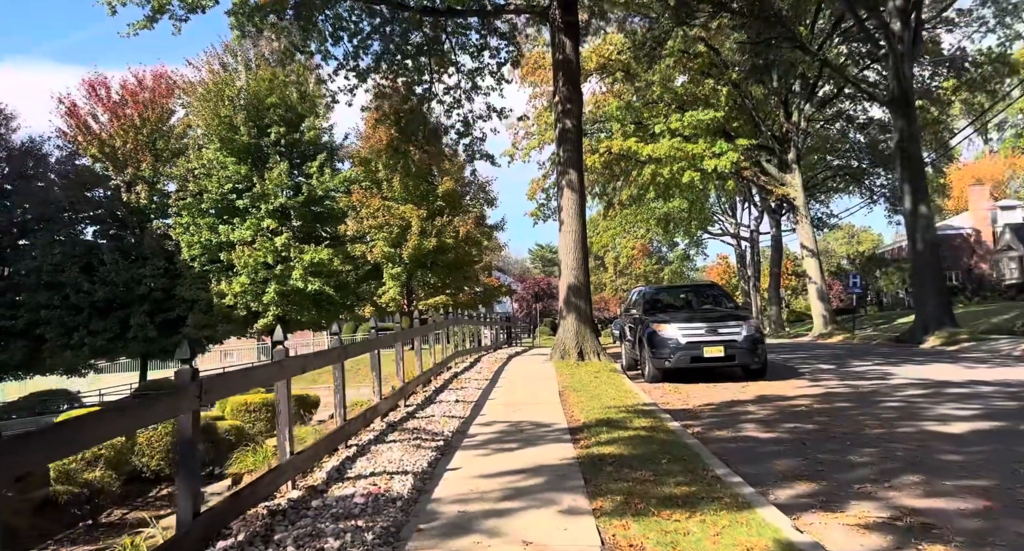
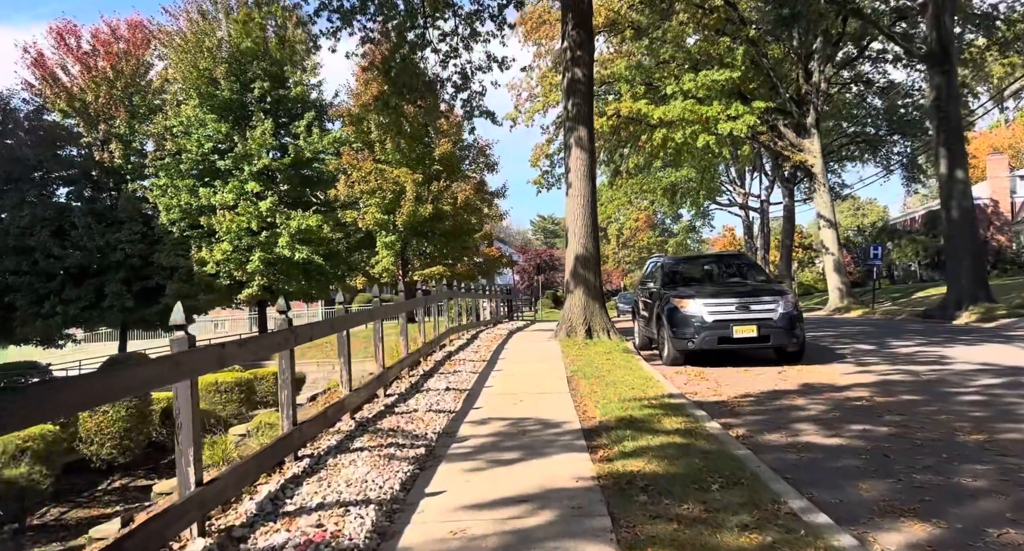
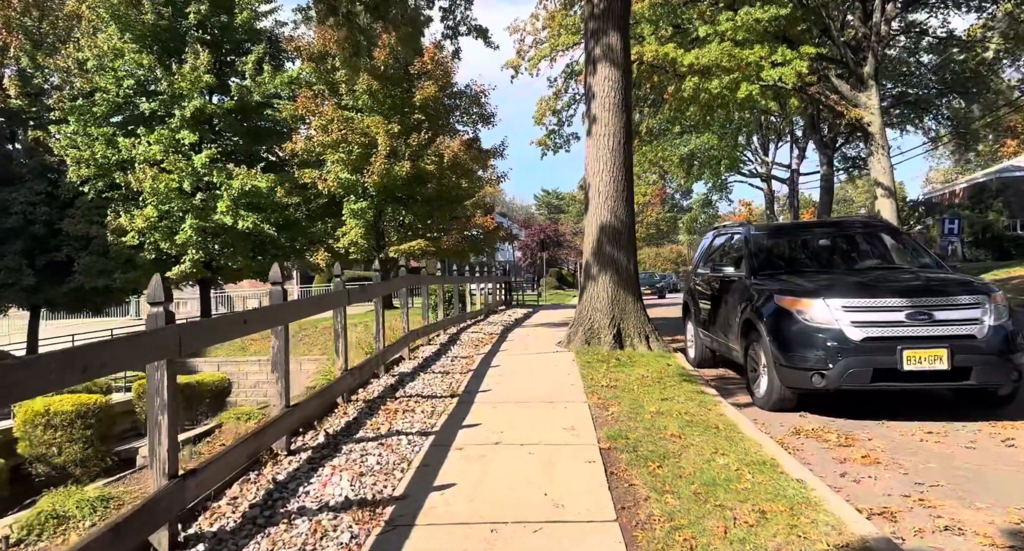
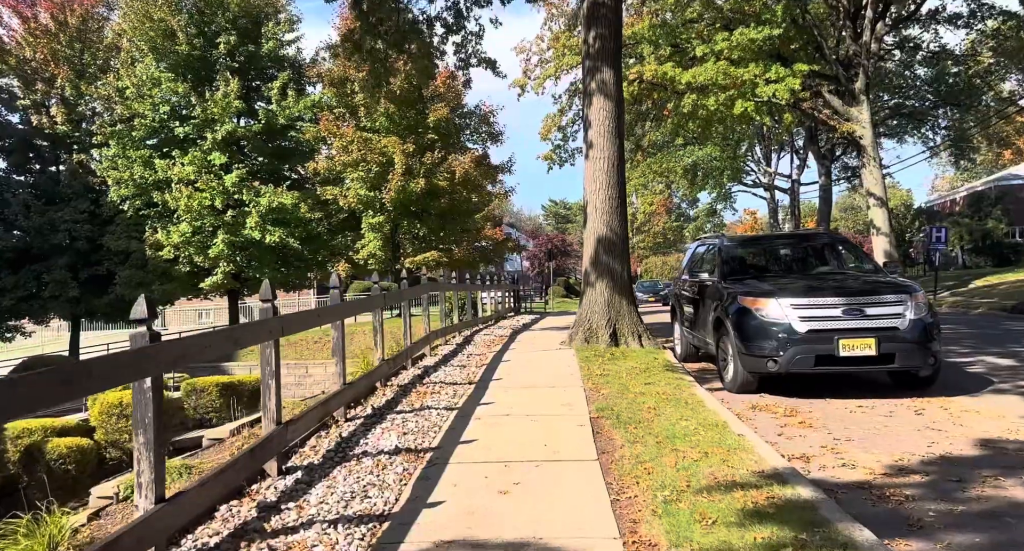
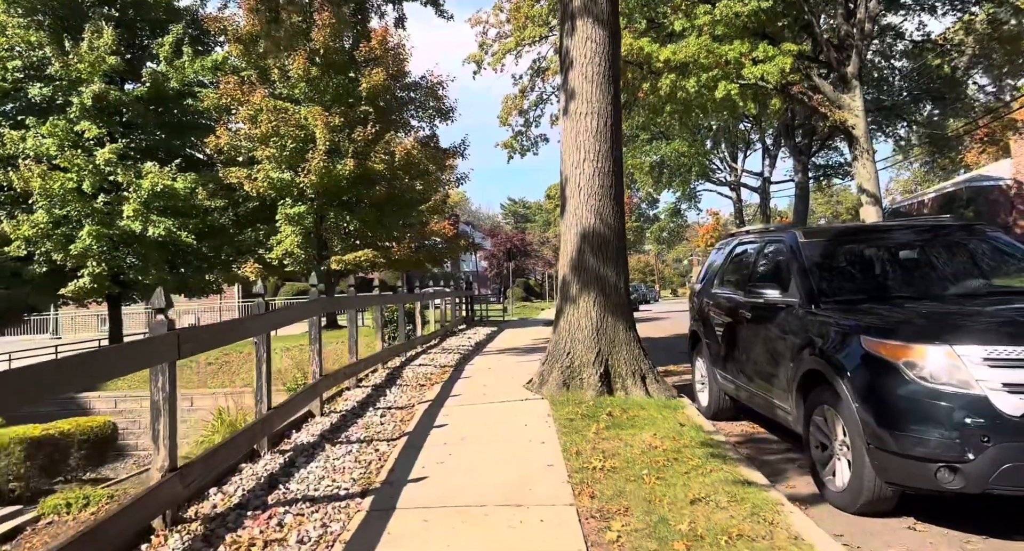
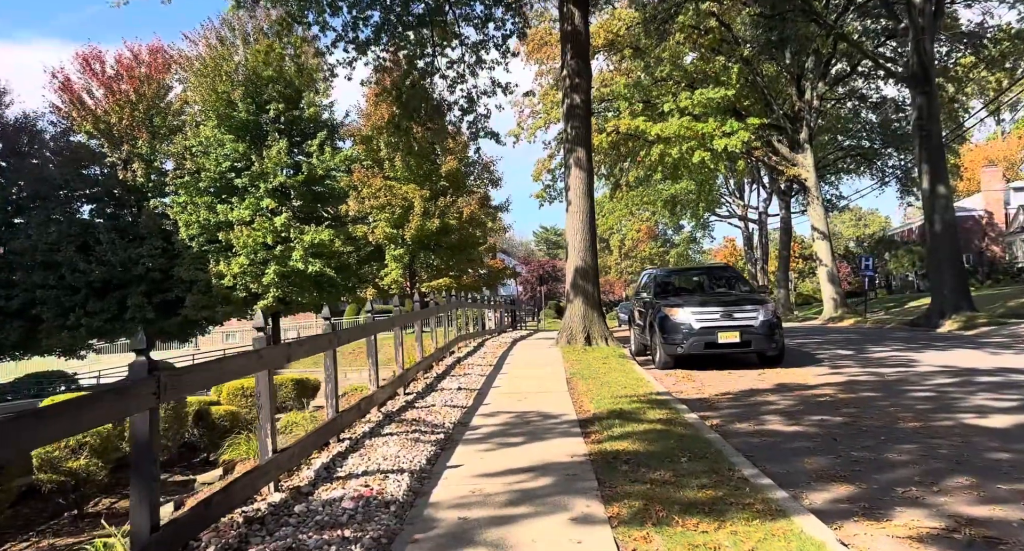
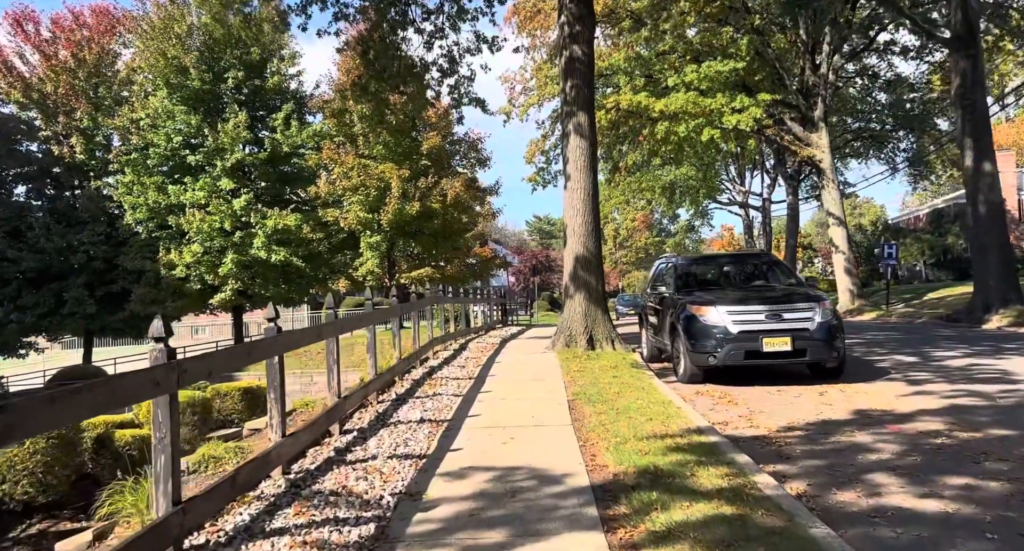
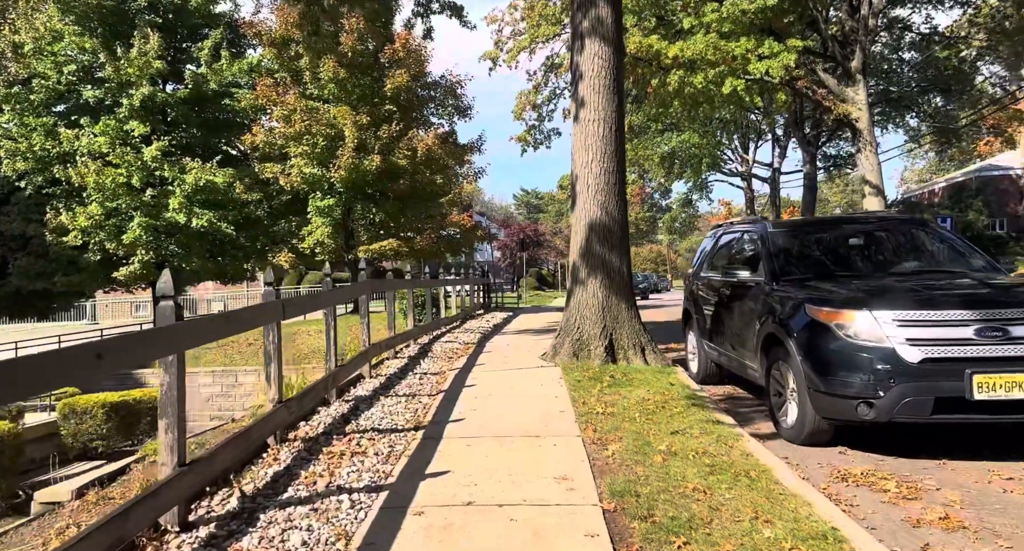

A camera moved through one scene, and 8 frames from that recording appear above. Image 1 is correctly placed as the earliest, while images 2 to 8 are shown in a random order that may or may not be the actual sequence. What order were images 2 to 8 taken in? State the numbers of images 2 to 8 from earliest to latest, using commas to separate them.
6, 2, 7, 4, 3, 8, 5
